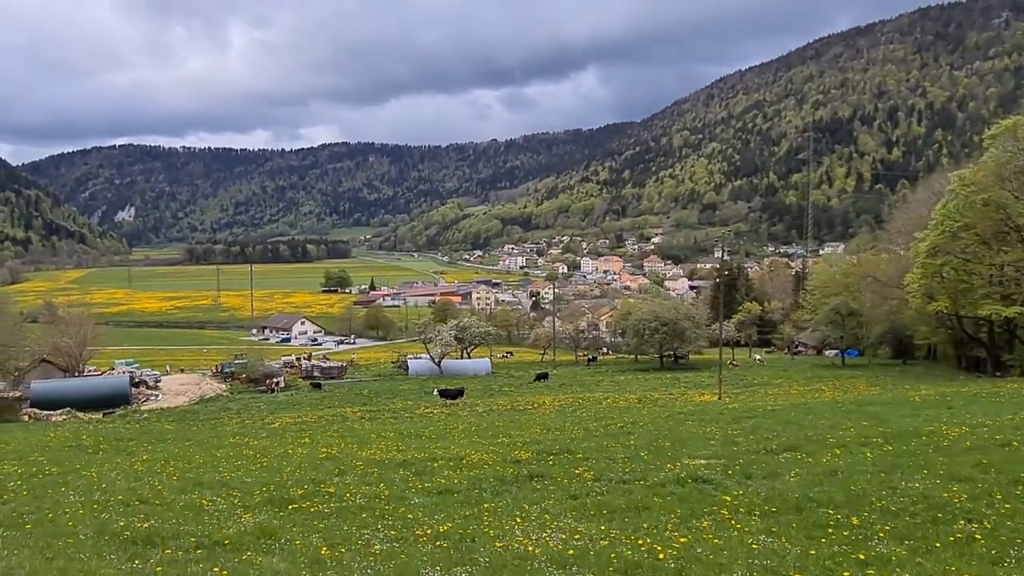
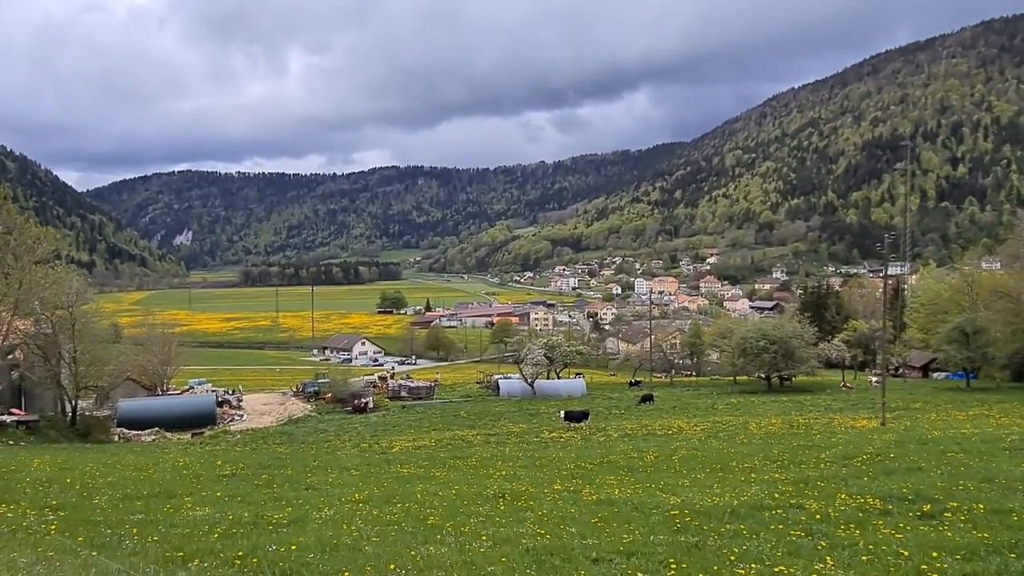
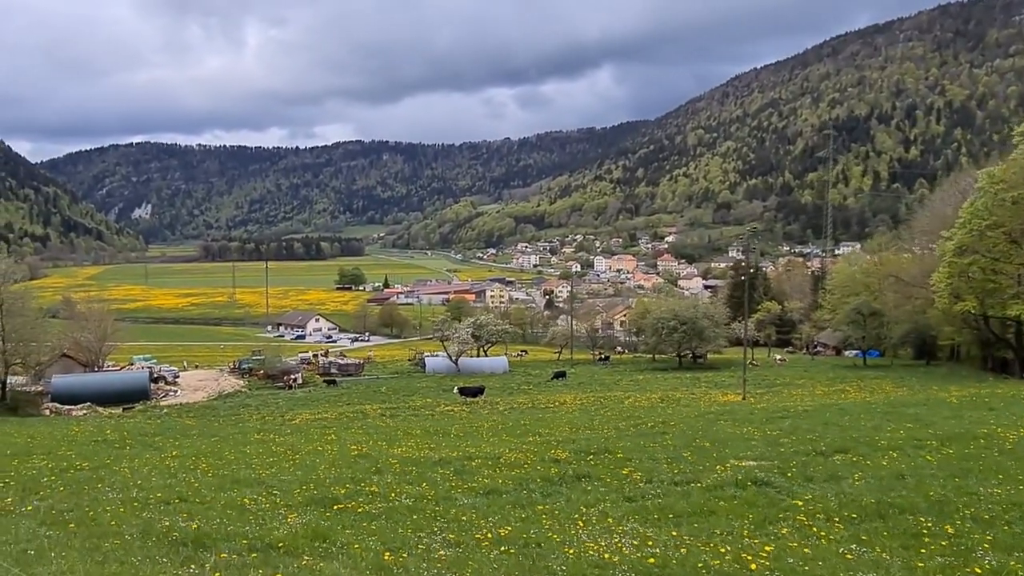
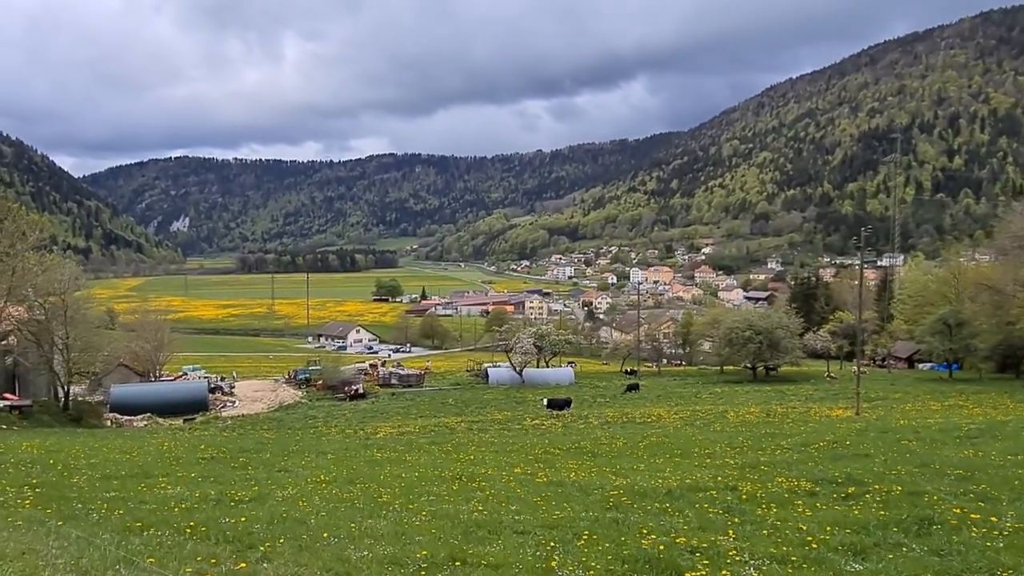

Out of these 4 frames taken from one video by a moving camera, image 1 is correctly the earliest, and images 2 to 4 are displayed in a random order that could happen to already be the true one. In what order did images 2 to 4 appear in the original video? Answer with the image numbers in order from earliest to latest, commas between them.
3, 4, 2
